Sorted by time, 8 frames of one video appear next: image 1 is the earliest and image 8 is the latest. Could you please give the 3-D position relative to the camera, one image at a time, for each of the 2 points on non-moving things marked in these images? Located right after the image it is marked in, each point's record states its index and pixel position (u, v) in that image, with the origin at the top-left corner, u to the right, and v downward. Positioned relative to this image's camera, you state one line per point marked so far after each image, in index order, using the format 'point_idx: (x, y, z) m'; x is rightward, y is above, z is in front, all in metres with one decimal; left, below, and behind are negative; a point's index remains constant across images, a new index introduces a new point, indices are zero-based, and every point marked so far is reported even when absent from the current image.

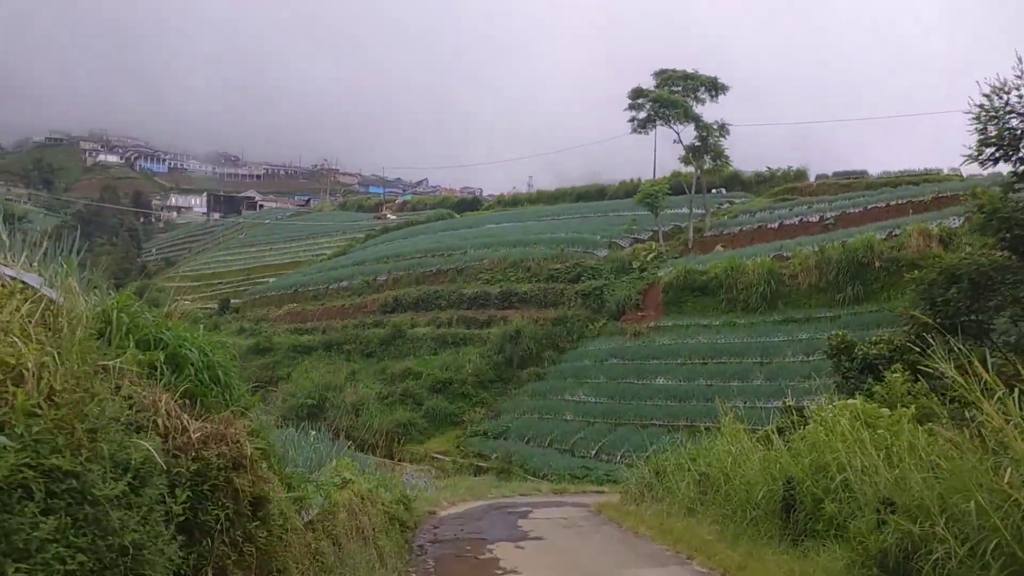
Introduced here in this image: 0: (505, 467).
0: (-0.1, -3.0, +16.7) m
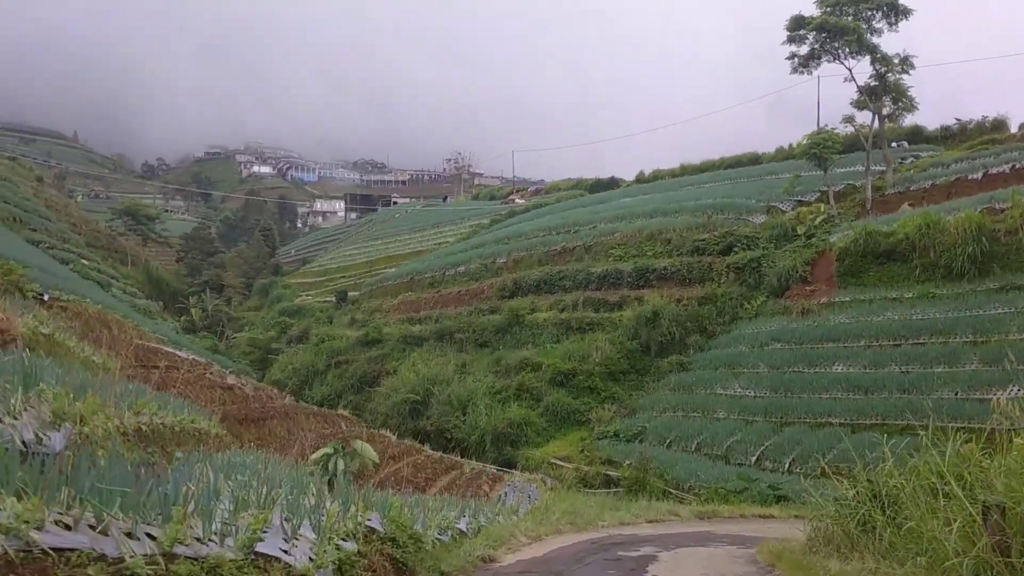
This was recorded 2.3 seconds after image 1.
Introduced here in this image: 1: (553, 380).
0: (+1.7, -2.5, +13.1) m
1: (+0.7, -1.6, +17.4) m
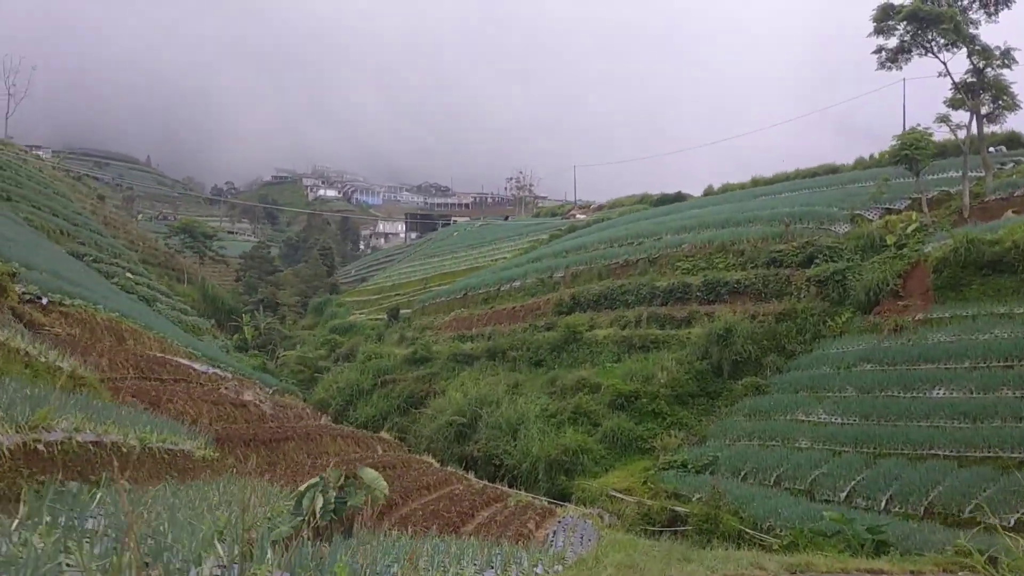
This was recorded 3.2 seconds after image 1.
0: (+2.3, -2.6, +11.4) m
1: (+1.6, -1.8, +15.8) m
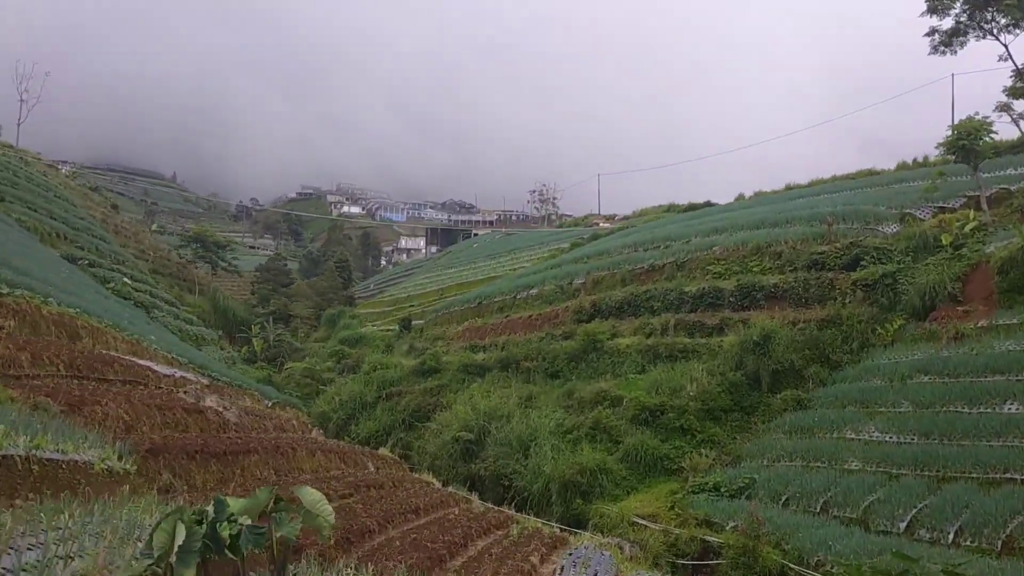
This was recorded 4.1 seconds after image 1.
0: (+2.3, -2.6, +9.8) m
1: (+1.8, -1.9, +14.2) m
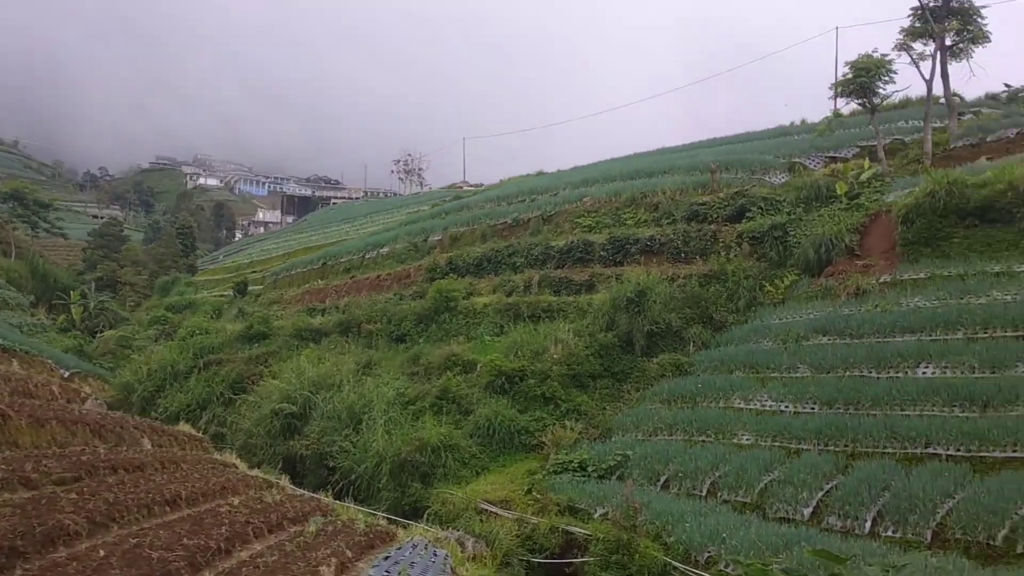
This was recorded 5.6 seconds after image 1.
0: (+0.9, -2.0, +7.7) m
1: (-0.3, -1.2, +11.9) m
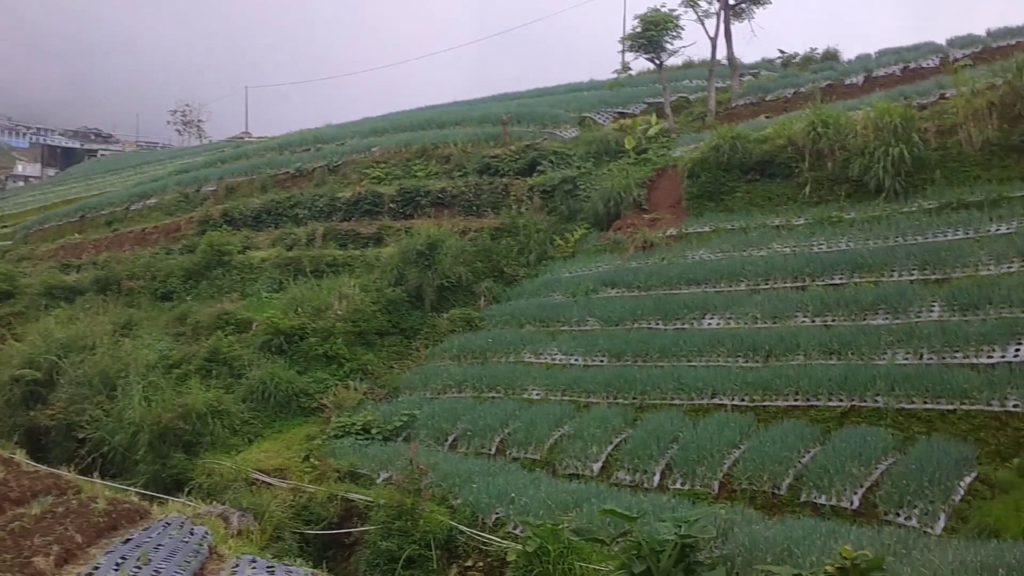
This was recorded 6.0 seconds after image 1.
0: (-0.7, -1.6, +7.1) m
1: (-2.7, -0.6, +11.0) m
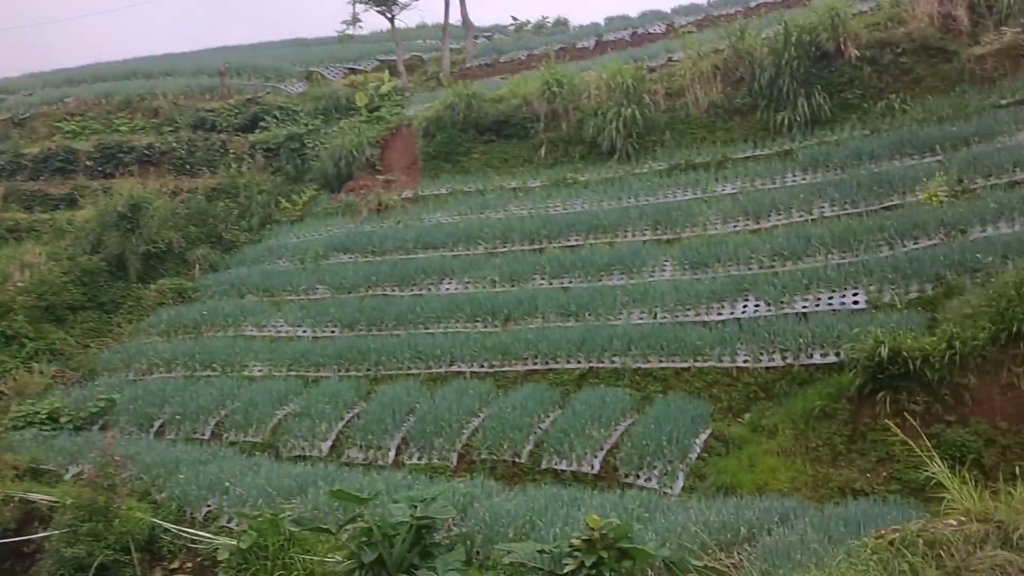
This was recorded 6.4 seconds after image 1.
0: (-2.5, -1.3, +6.1) m
1: (-5.5, -0.4, +9.3) m
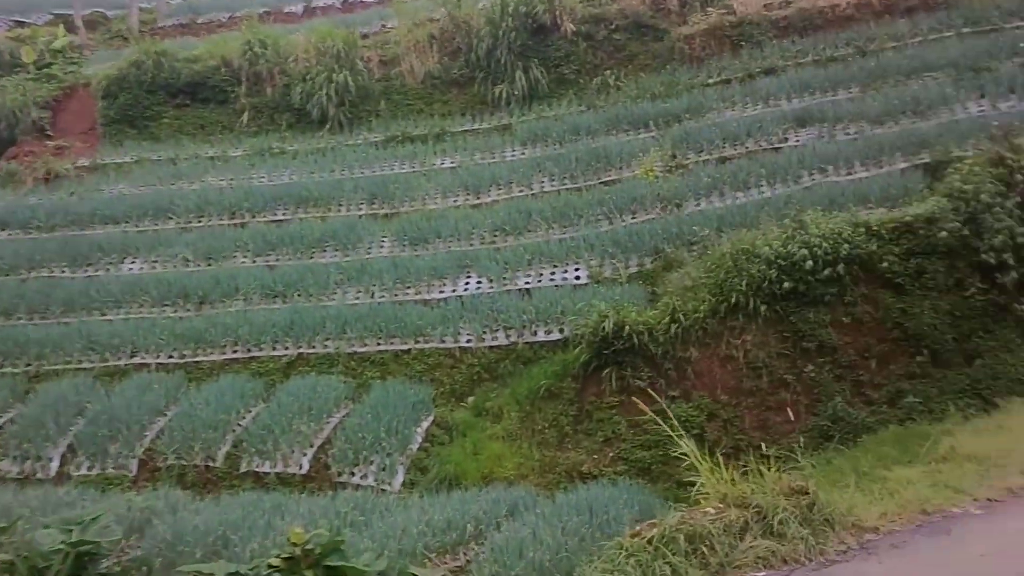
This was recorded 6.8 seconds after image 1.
0: (-4.0, -1.2, +4.5) m
1: (-7.8, -0.3, +6.8) m
